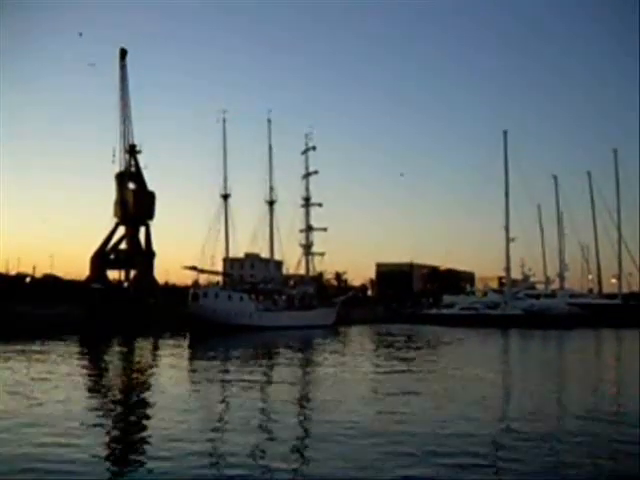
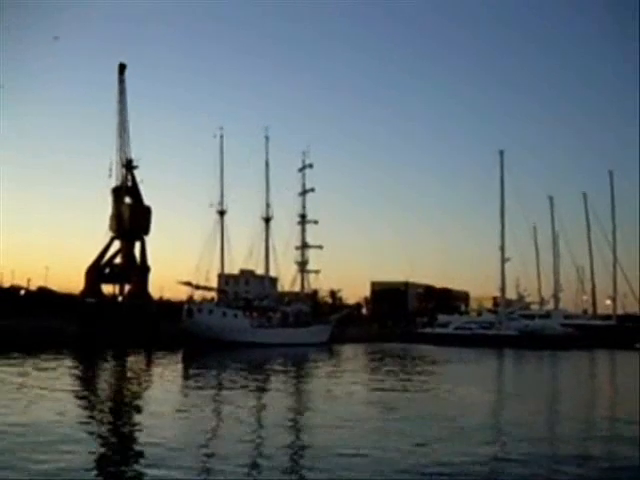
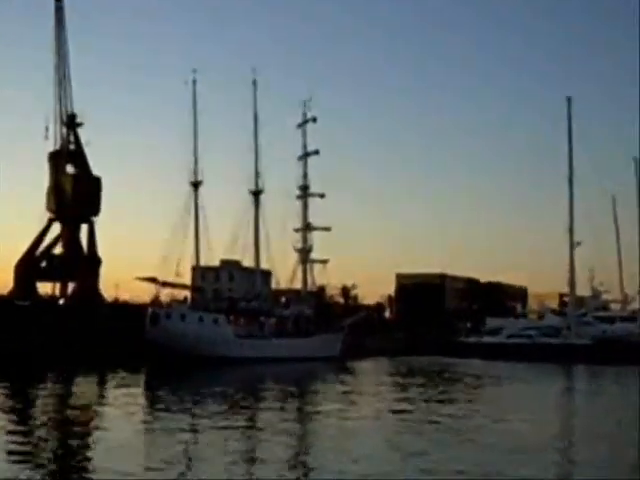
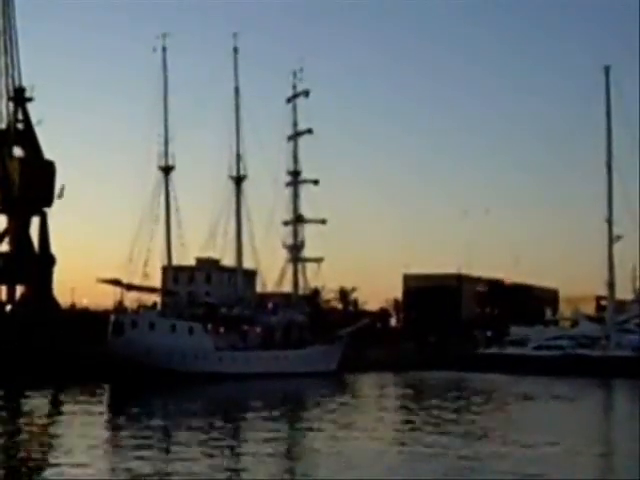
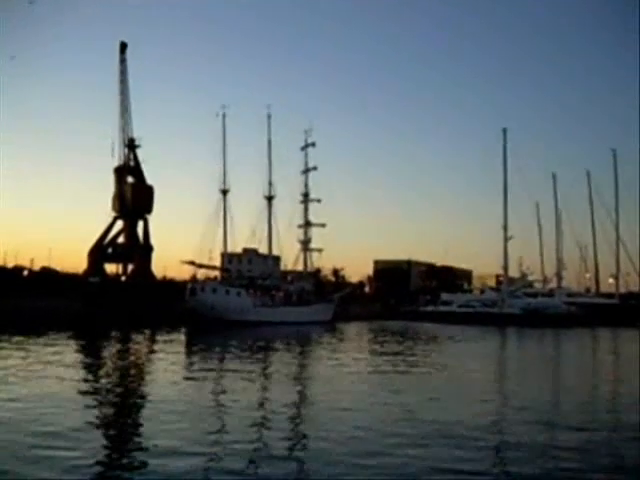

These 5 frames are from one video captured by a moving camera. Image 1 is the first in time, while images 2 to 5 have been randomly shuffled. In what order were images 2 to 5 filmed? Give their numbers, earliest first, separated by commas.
2, 5, 3, 4
